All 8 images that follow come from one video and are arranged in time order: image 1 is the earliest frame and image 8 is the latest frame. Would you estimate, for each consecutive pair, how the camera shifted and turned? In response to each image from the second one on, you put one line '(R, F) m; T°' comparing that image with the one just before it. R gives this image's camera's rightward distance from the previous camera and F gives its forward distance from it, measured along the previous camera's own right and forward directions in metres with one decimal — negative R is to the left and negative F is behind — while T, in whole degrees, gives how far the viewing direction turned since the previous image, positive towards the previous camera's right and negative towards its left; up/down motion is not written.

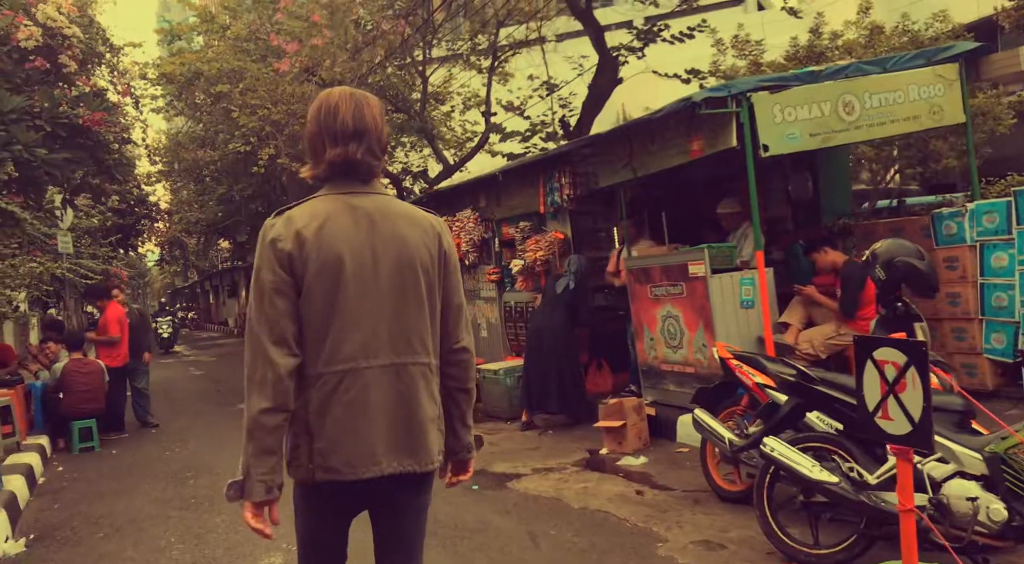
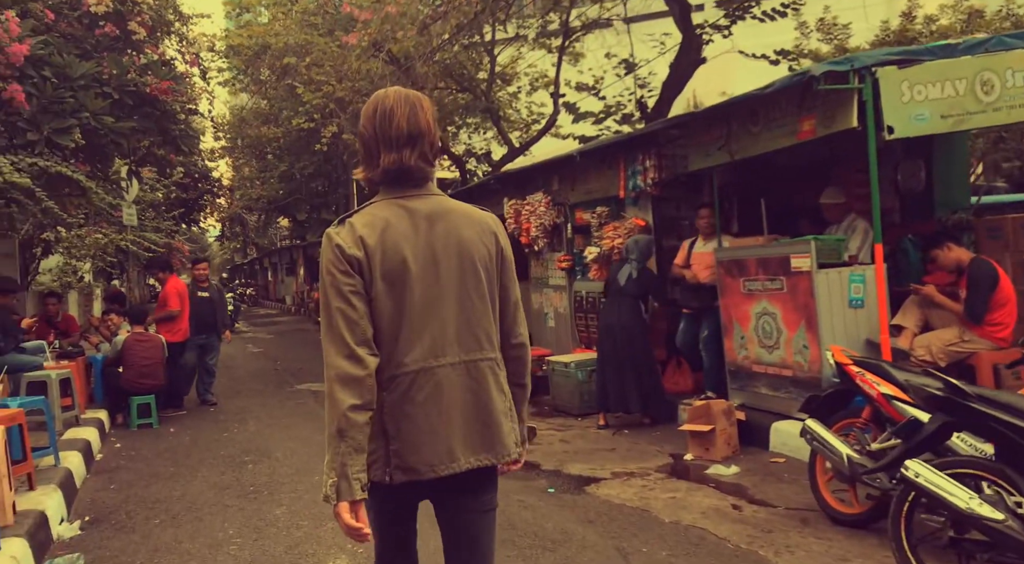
(-0.3, +0.5) m; -4°
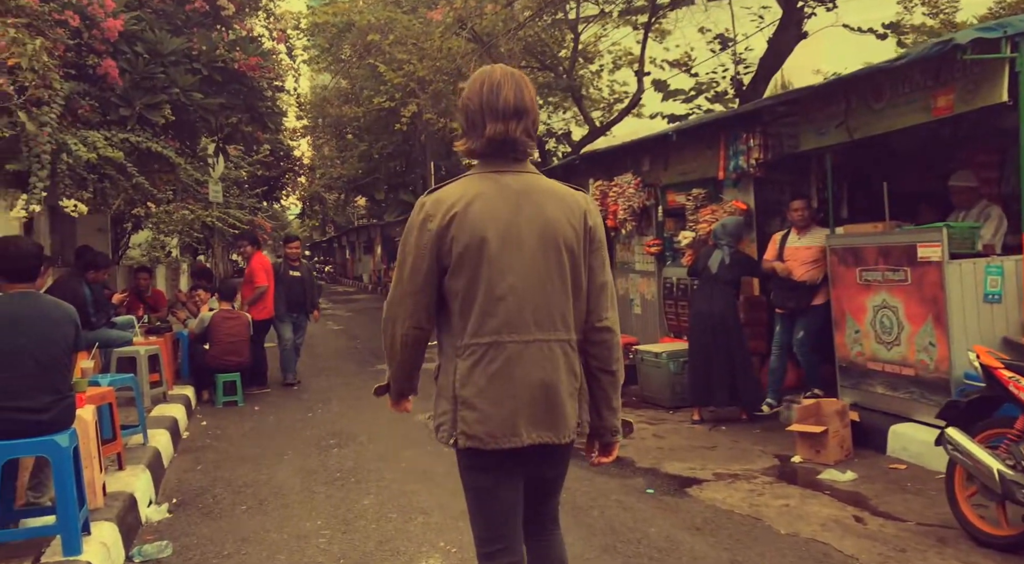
(-0.2, +0.3) m; -5°
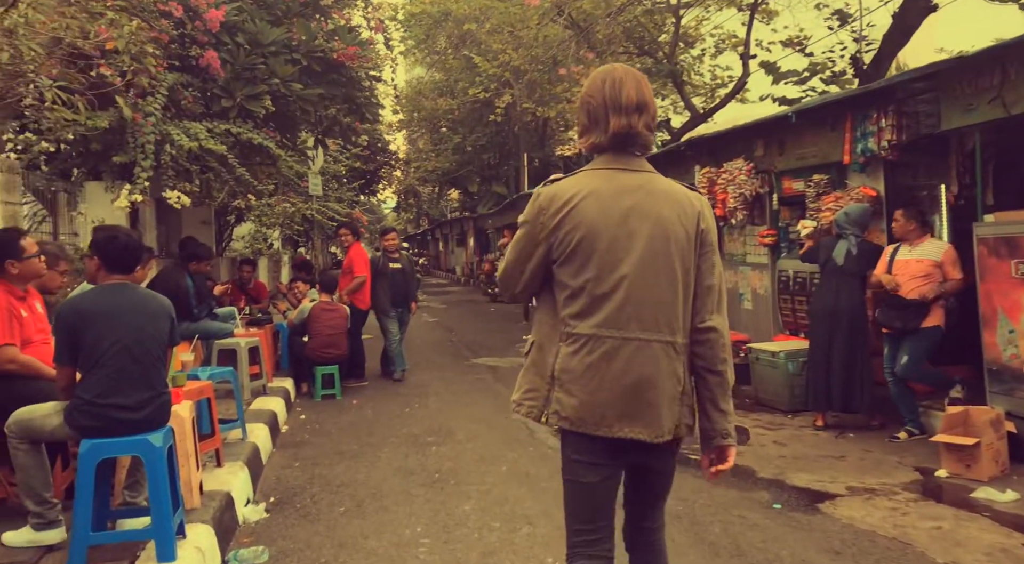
(-0.1, +0.4) m; -7°
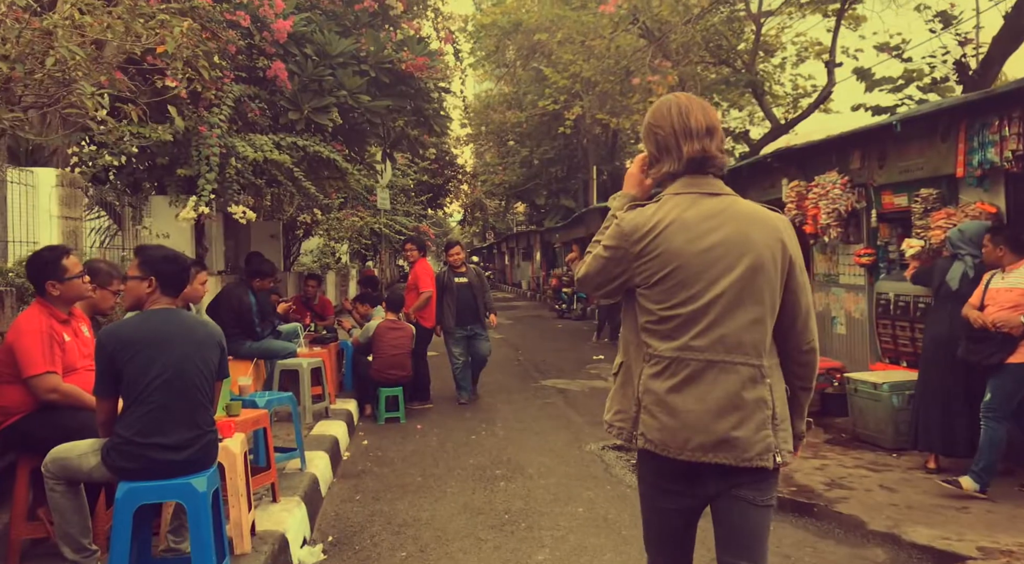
(-0.1, +0.4) m; -5°
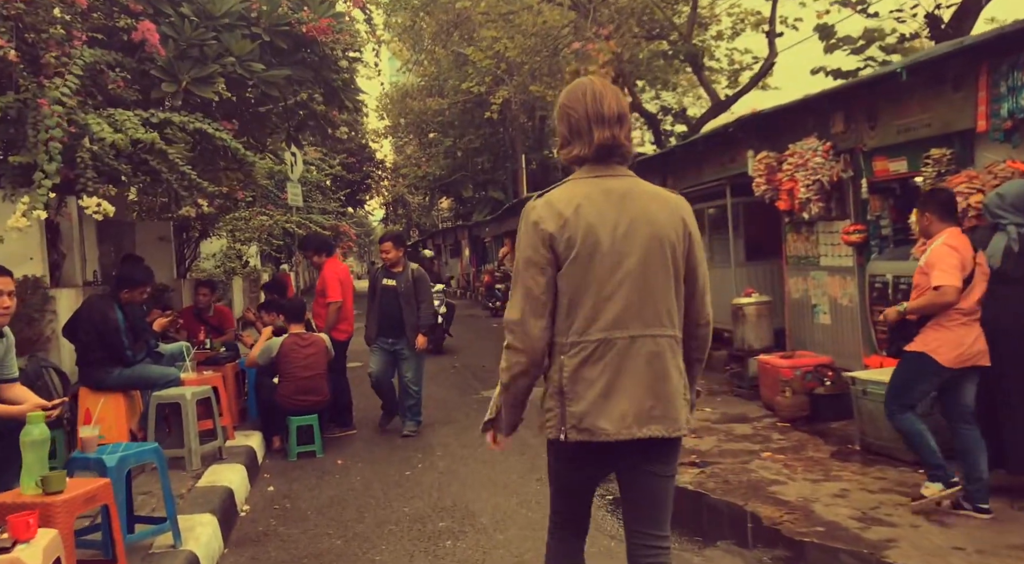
(-0.1, +1.3) m; +5°
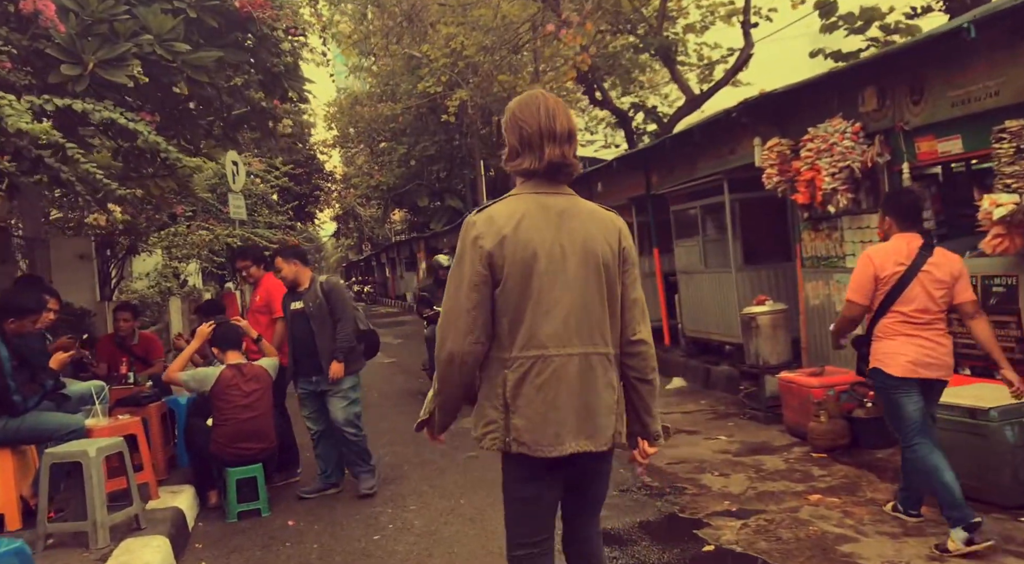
(-0.2, +1.1) m; +3°
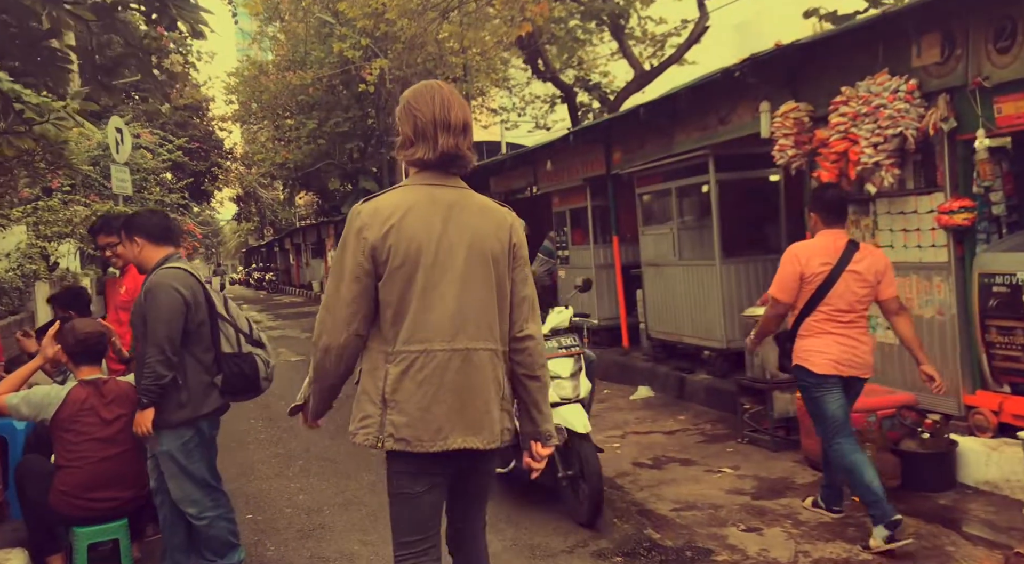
(-0.3, +1.4) m; +7°
